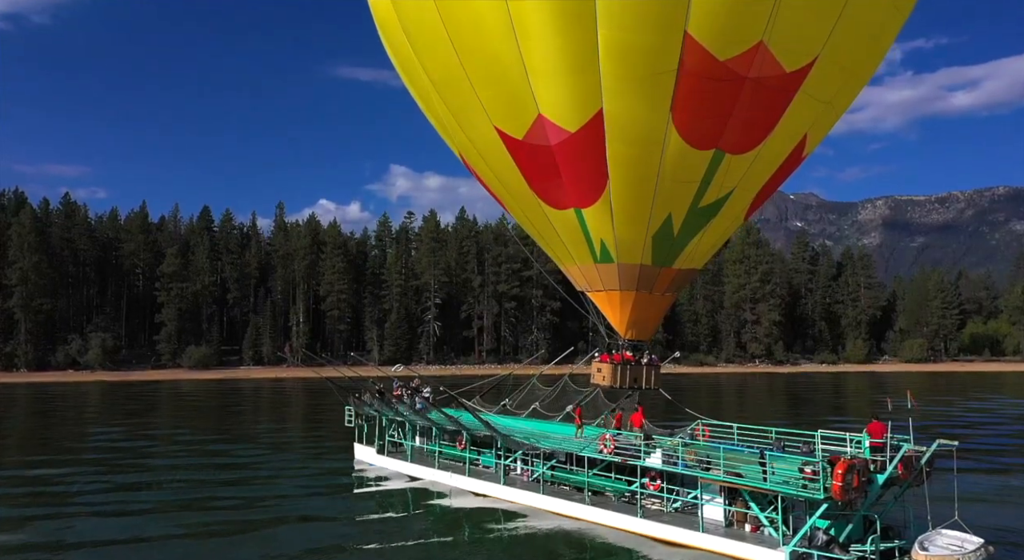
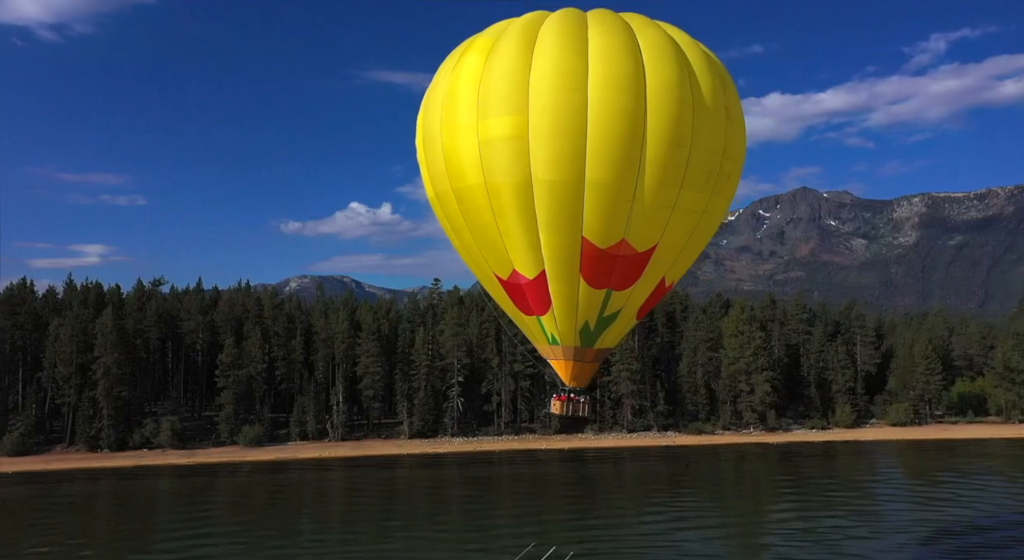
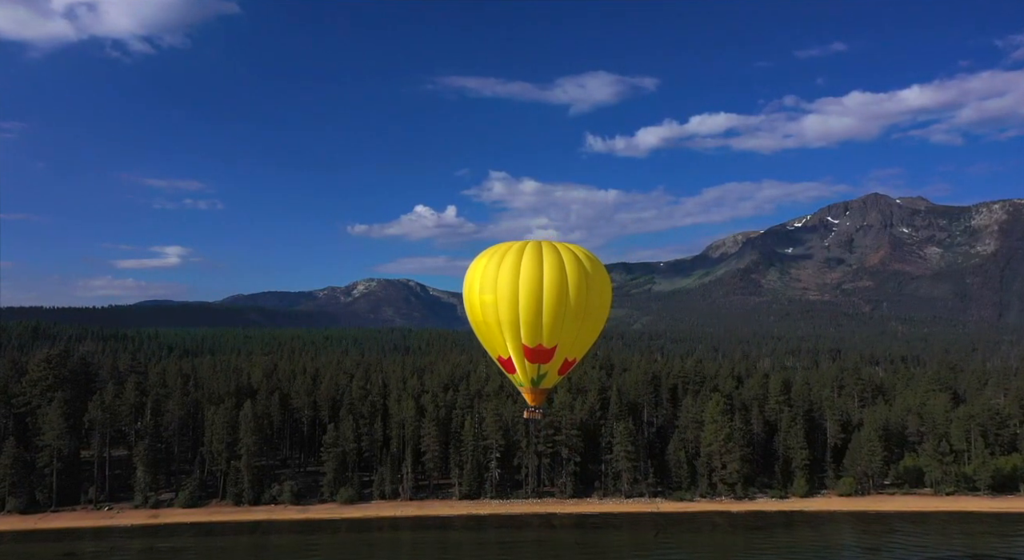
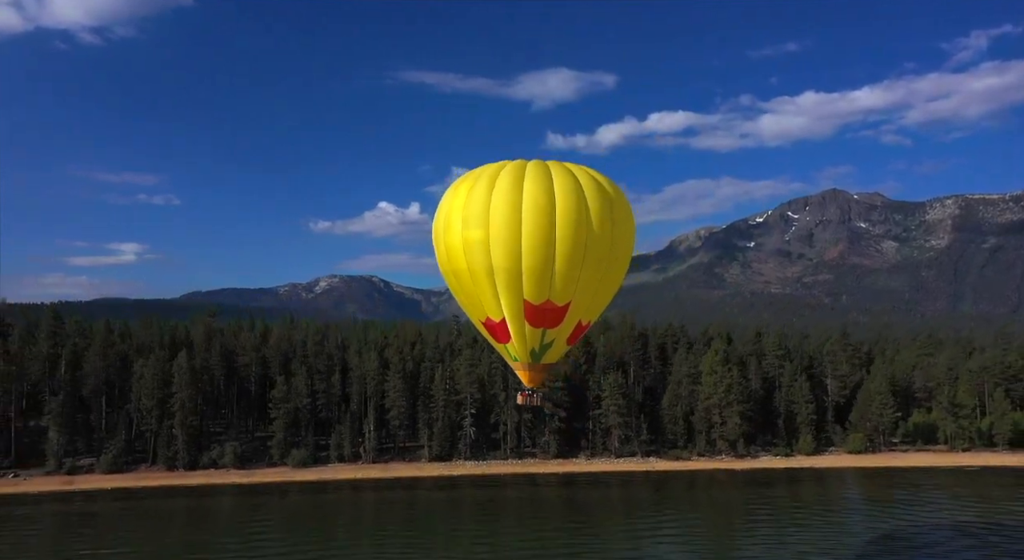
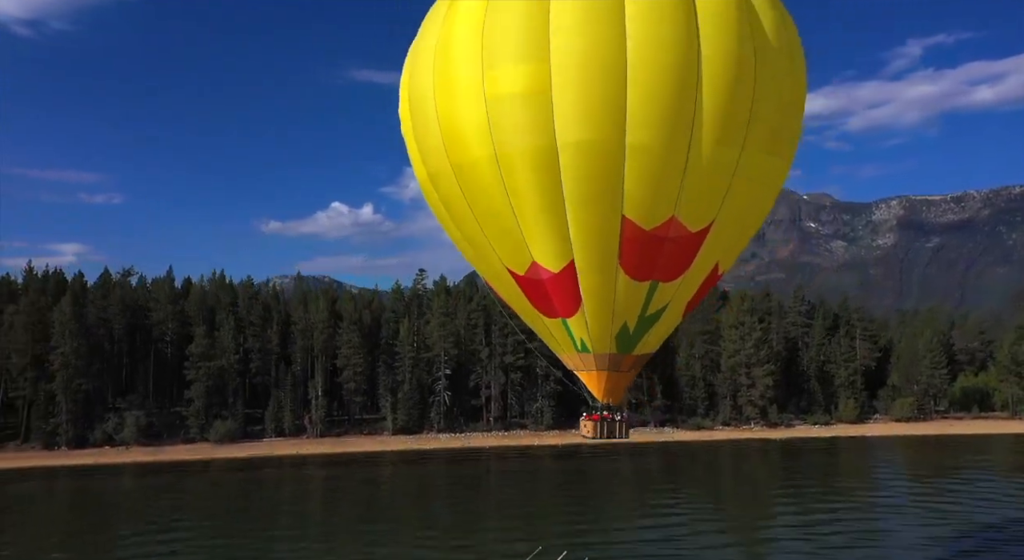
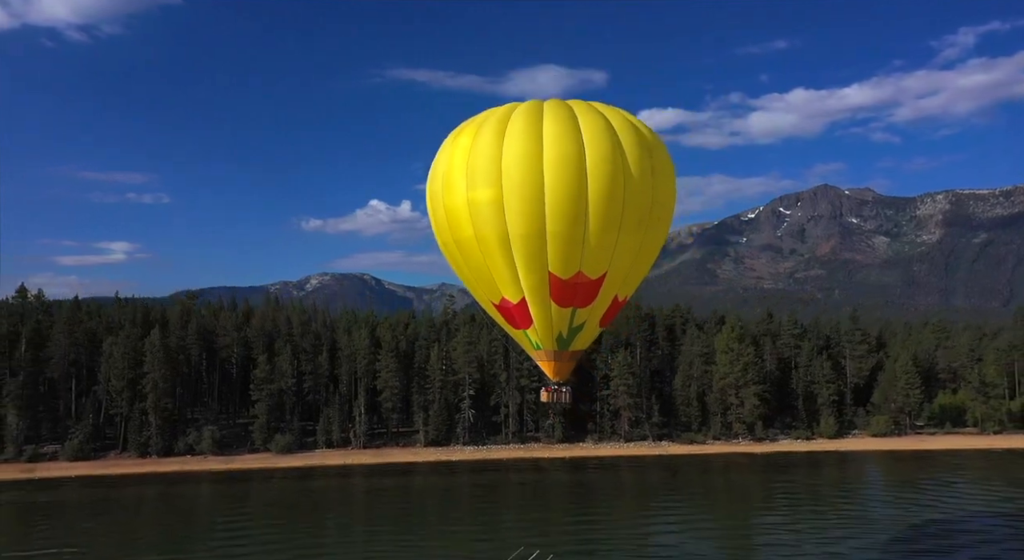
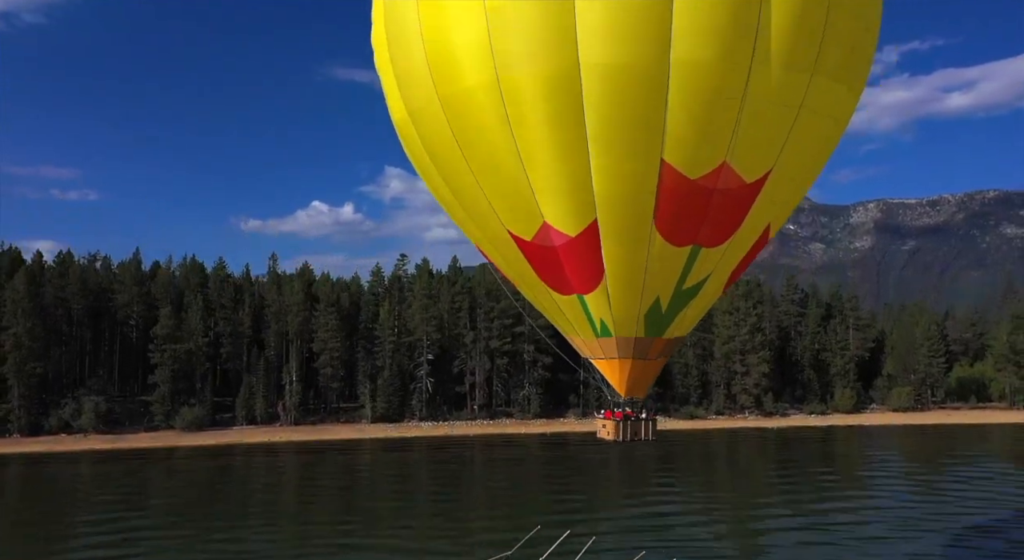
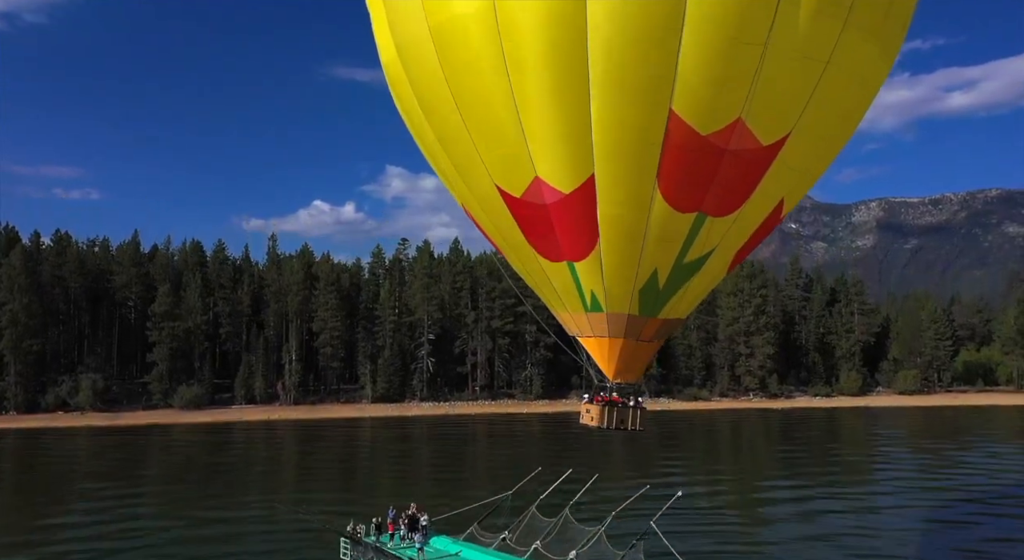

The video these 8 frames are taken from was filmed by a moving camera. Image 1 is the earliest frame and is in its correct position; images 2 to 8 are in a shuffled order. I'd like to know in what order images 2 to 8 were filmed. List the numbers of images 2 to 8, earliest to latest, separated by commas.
8, 7, 5, 2, 6, 4, 3
